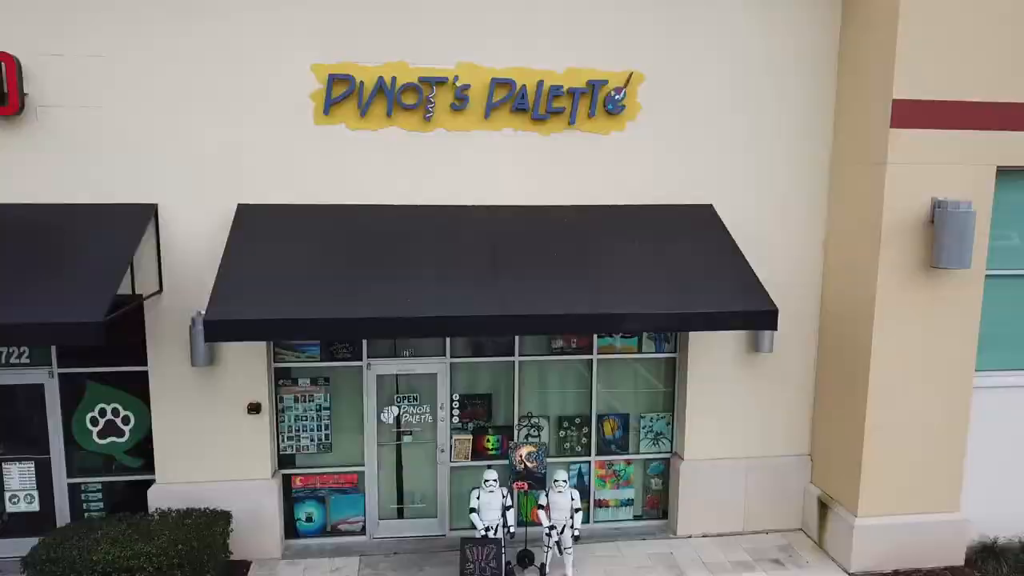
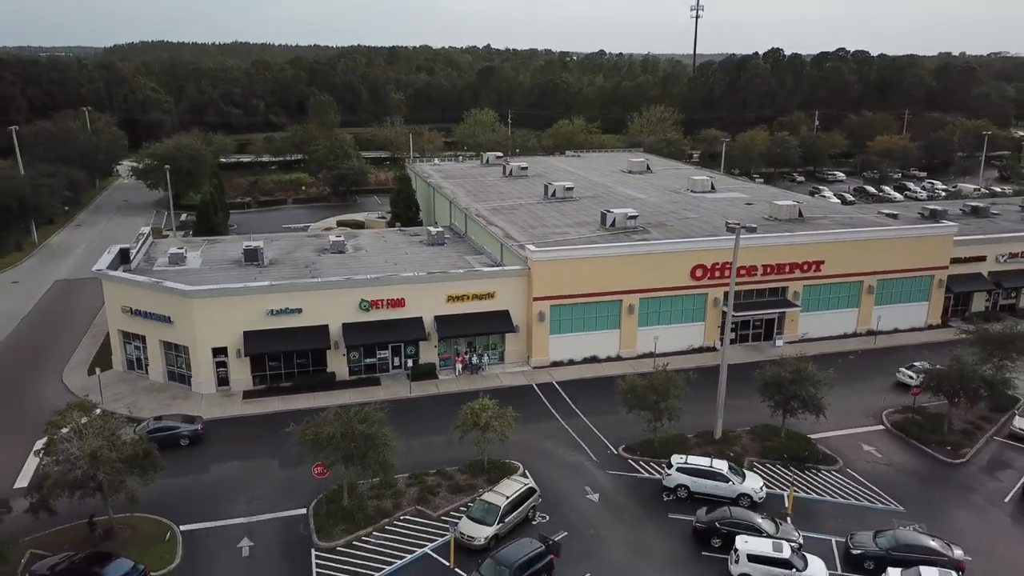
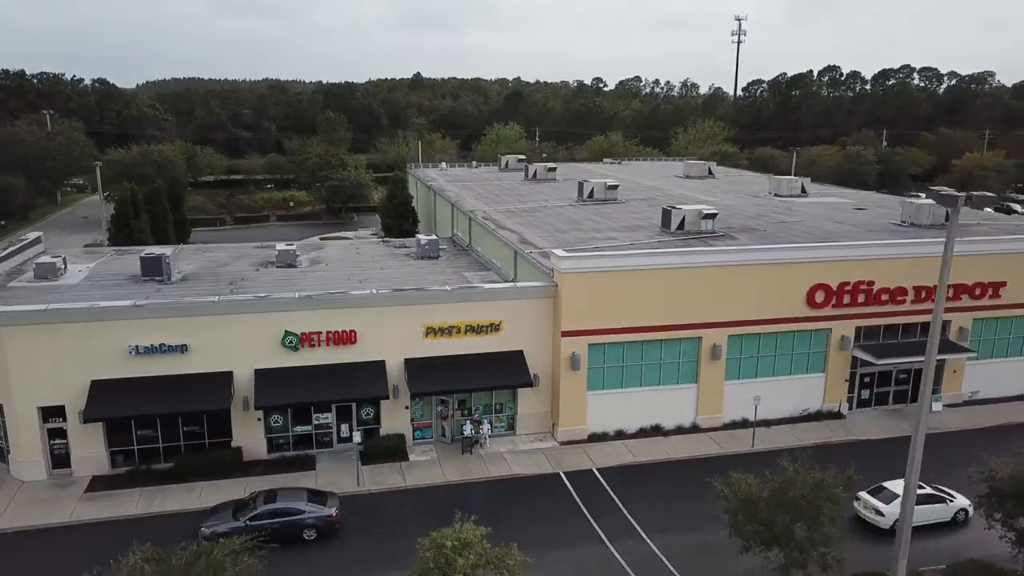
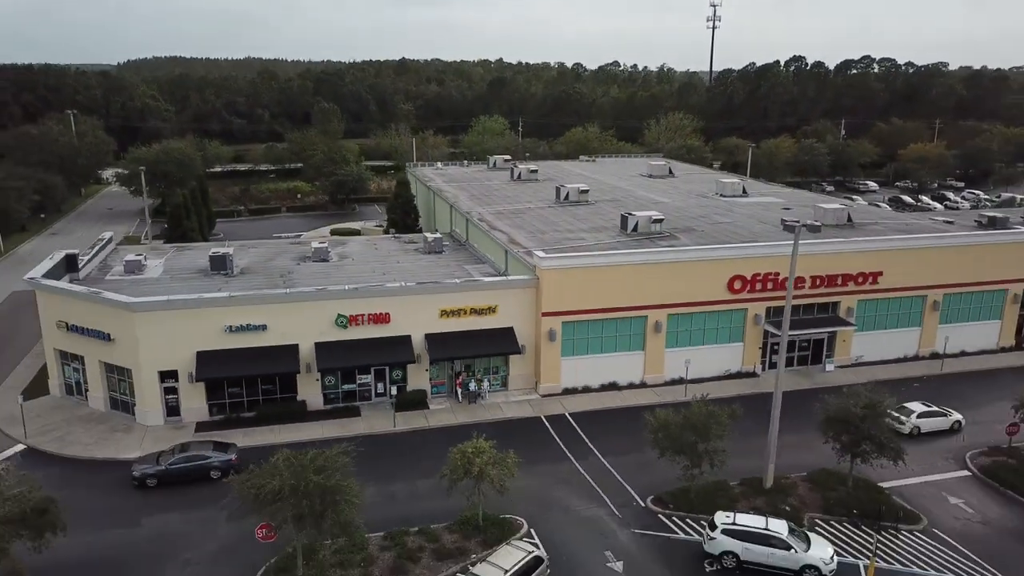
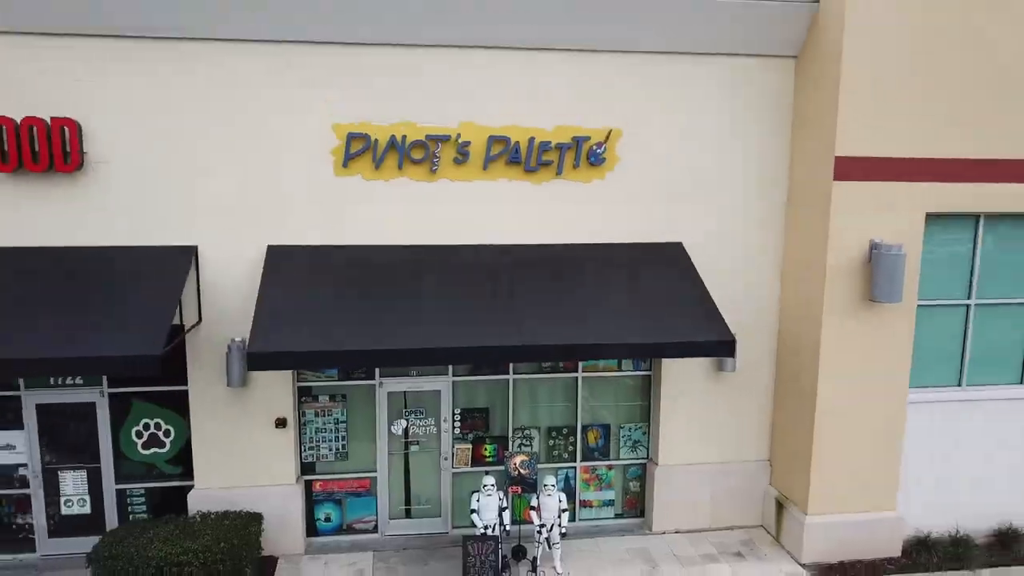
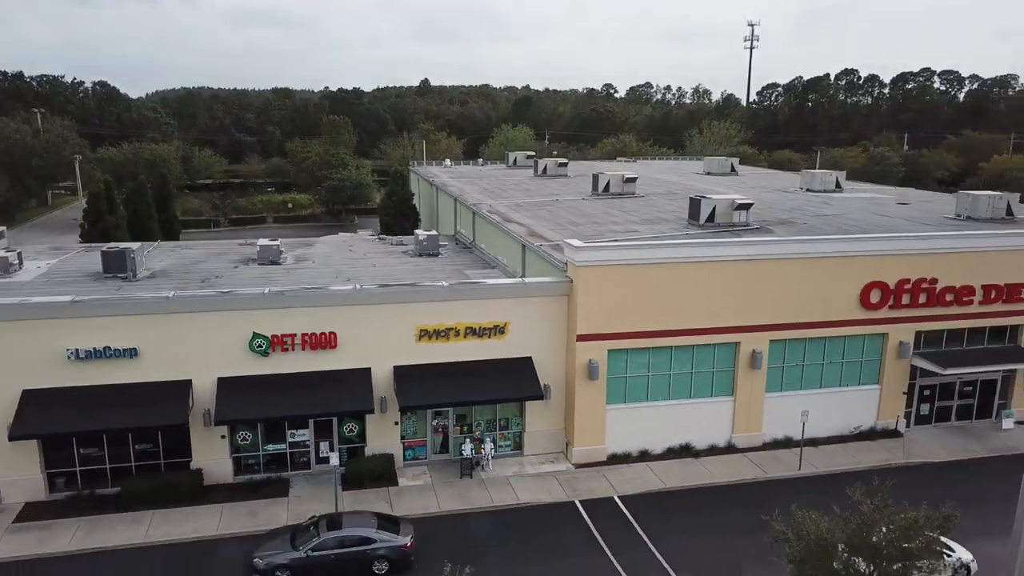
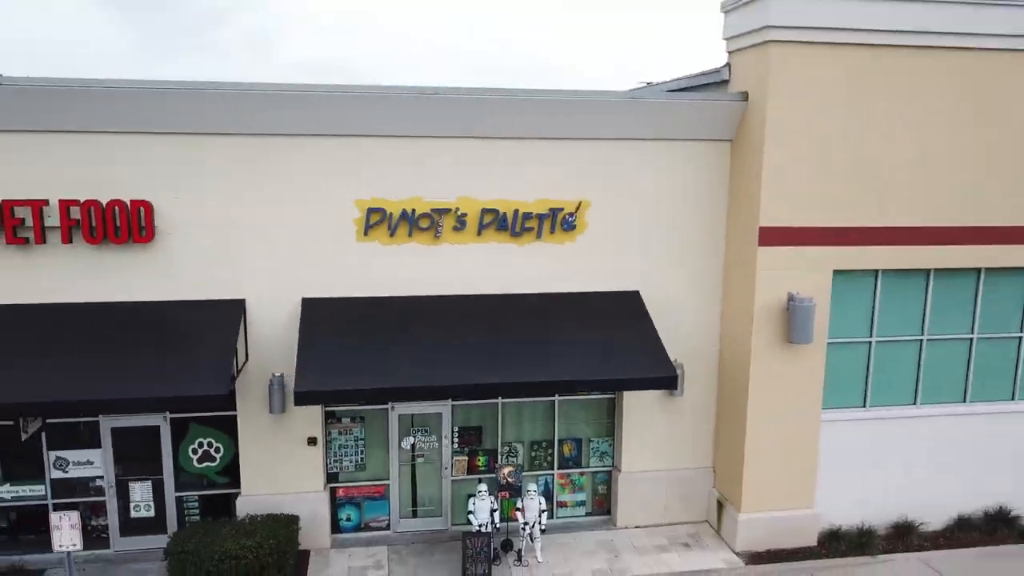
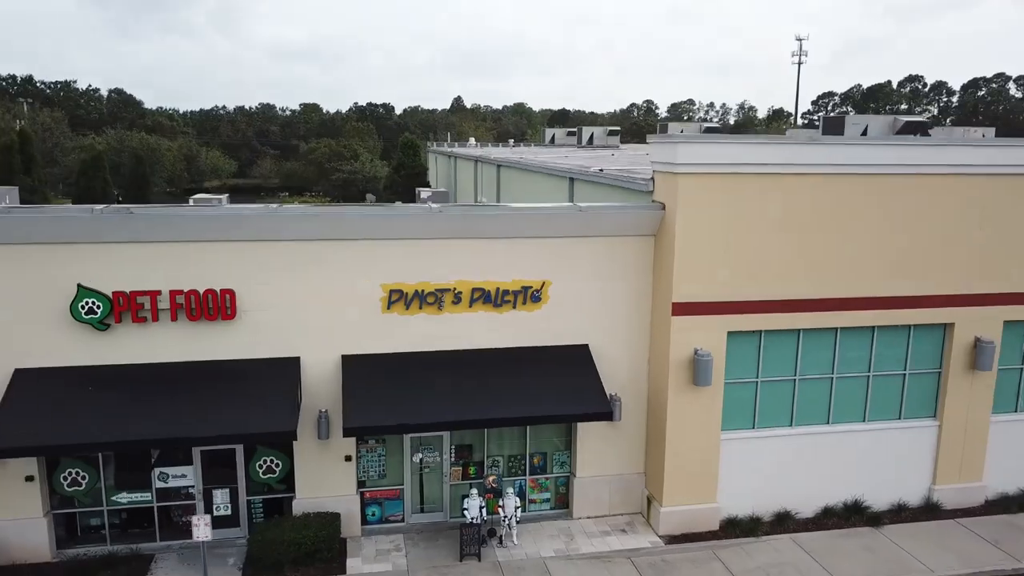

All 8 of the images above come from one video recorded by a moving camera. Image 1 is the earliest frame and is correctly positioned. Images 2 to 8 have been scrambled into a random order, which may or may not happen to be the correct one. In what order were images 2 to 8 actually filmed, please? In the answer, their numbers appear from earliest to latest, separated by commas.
5, 7, 8, 6, 3, 4, 2
